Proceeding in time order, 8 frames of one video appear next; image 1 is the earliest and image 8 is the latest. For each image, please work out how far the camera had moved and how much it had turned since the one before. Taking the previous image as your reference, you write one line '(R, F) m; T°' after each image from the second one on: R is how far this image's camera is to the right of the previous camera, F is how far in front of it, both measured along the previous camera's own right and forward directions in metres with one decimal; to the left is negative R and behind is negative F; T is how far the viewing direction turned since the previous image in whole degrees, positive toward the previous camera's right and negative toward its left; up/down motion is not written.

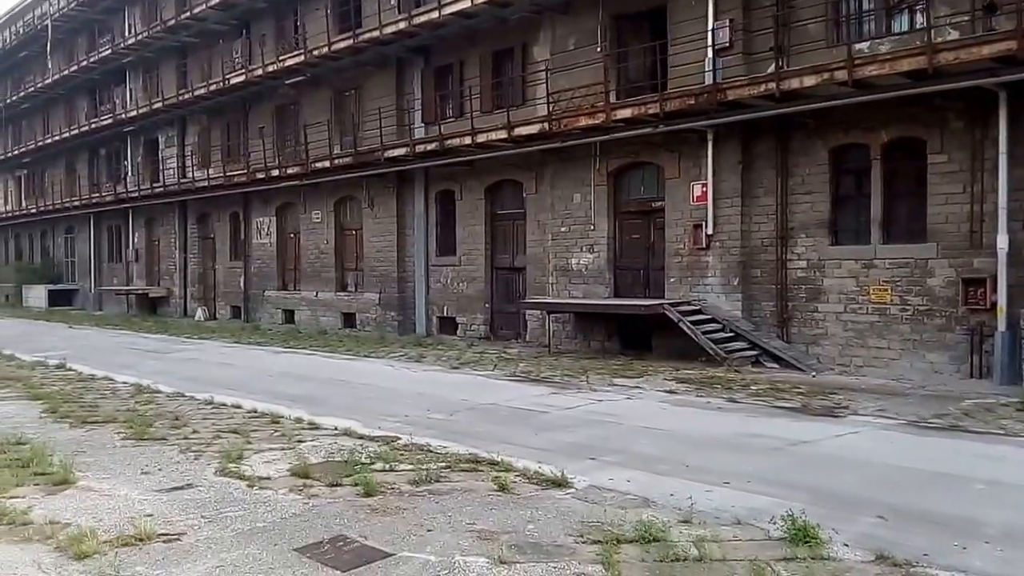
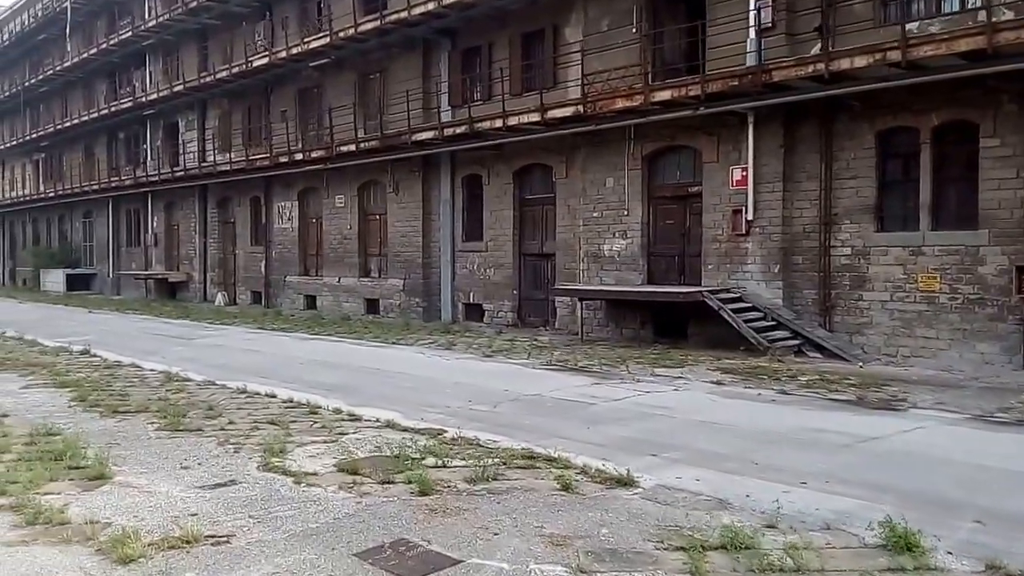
(-0.3, +0.4) m; -1°
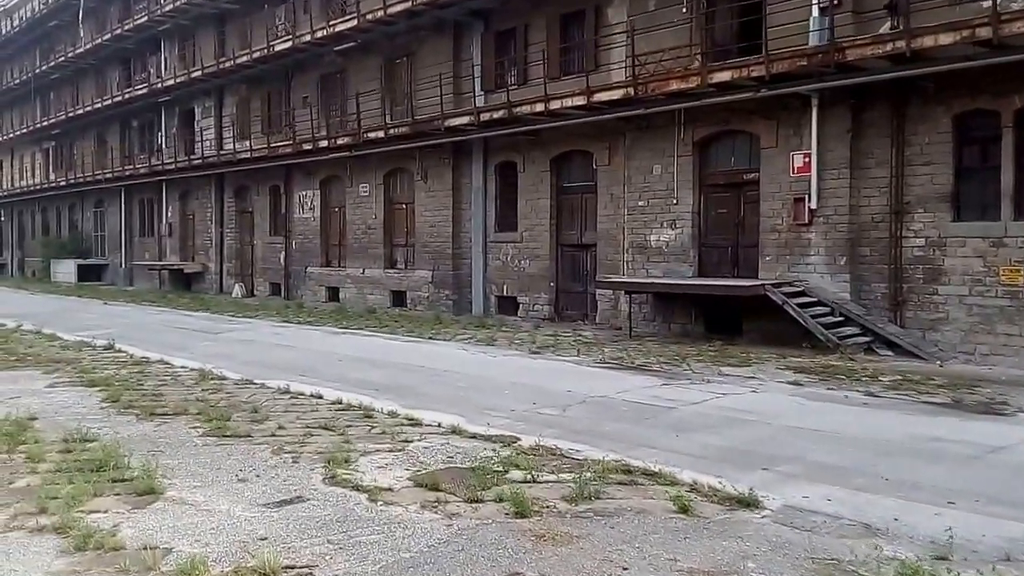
(-0.5, +0.8) m; 0°
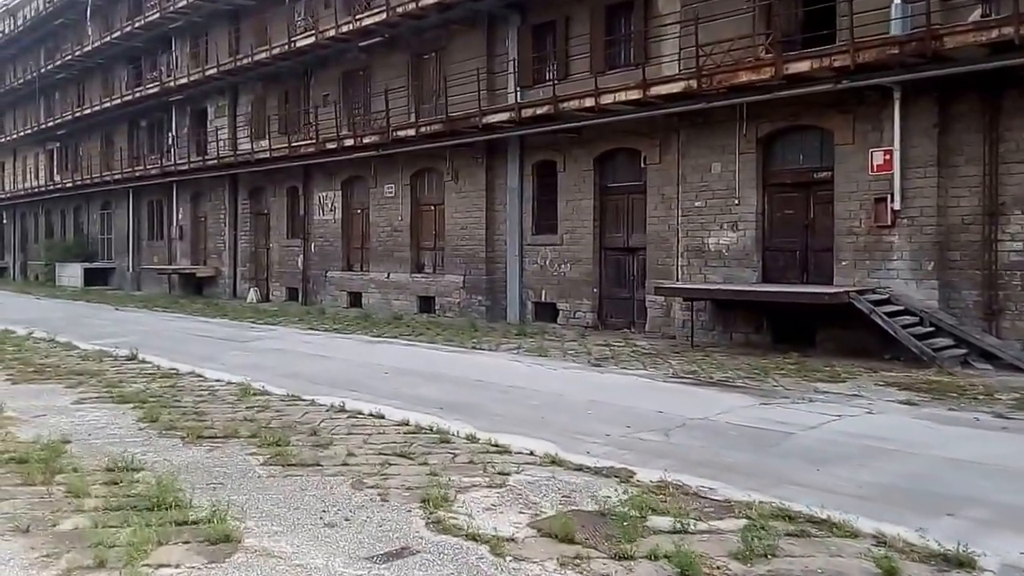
(-0.7, +1.0) m; 0°
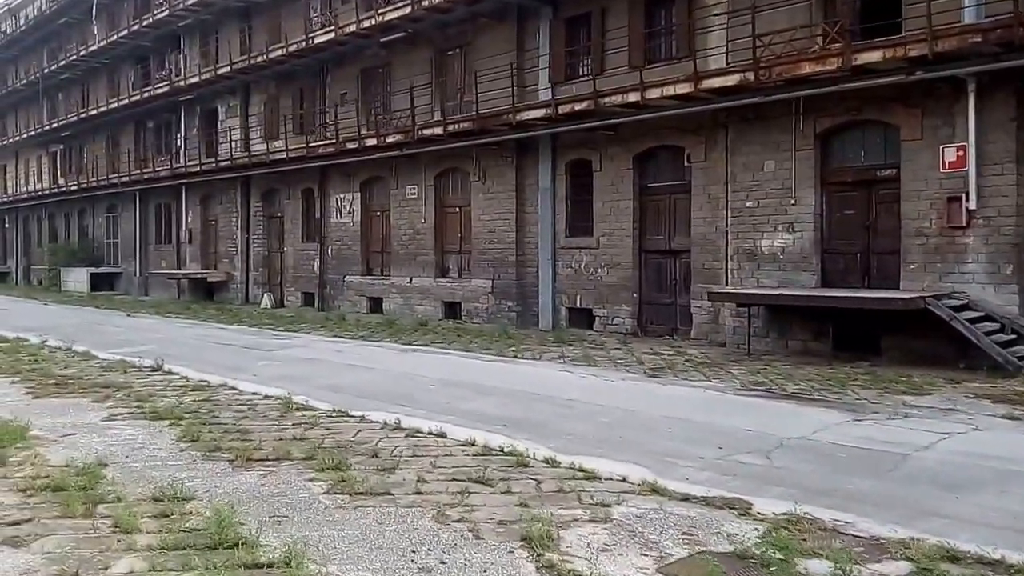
(-0.5, +0.8) m; 0°
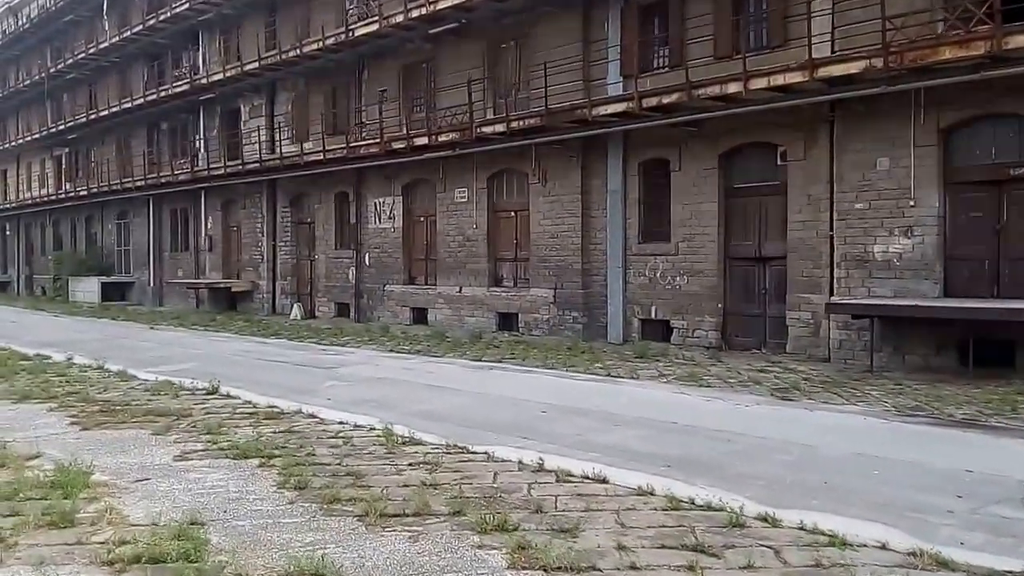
(-1.1, +1.5) m; 0°
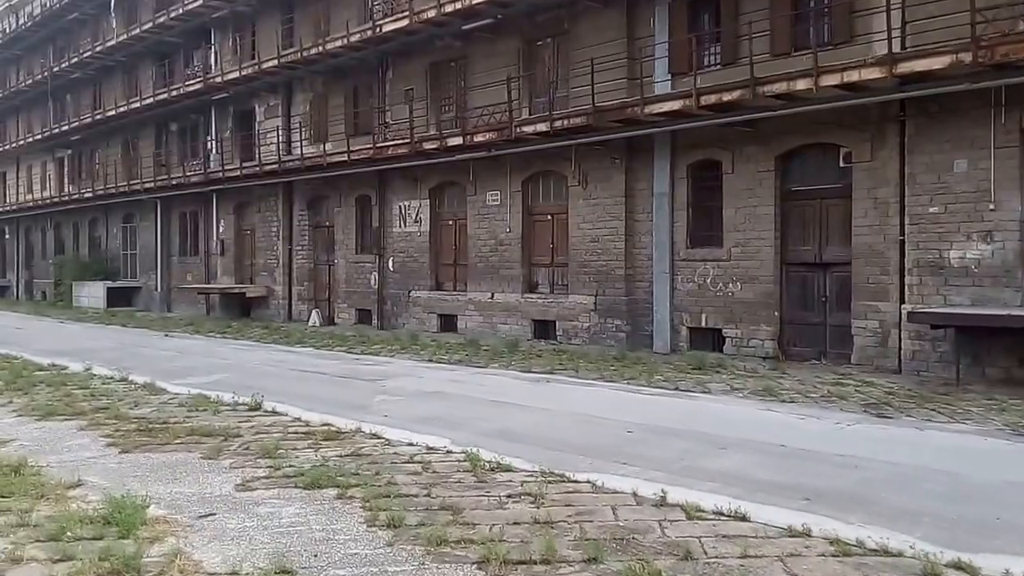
(-0.7, +0.9) m; 0°
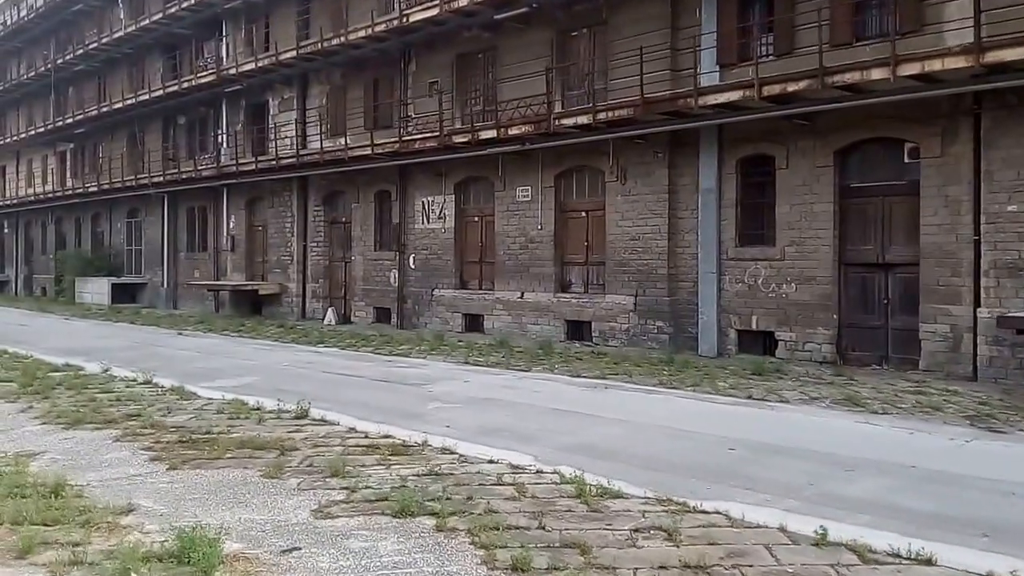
(-0.7, +0.9) m; 0°
